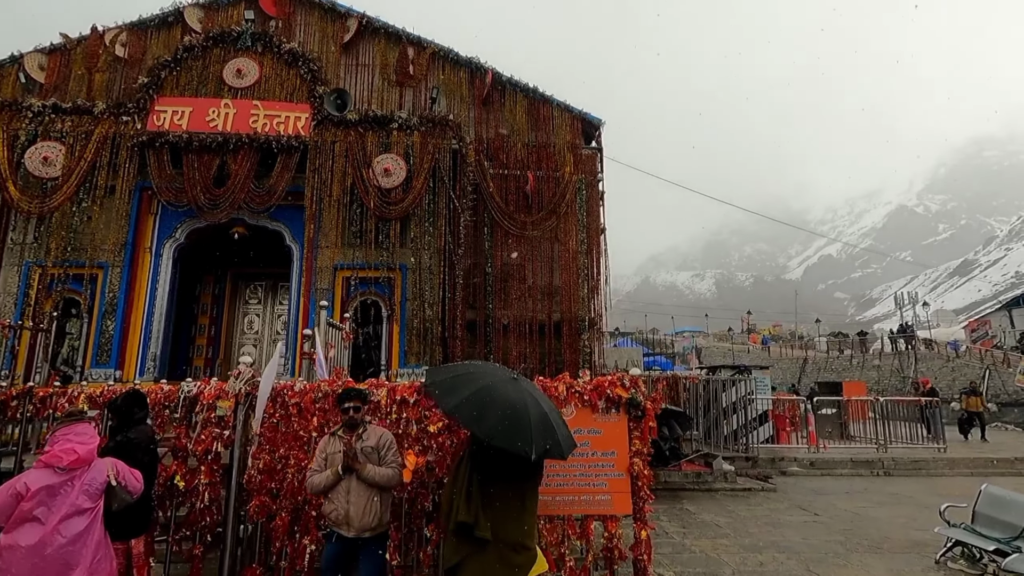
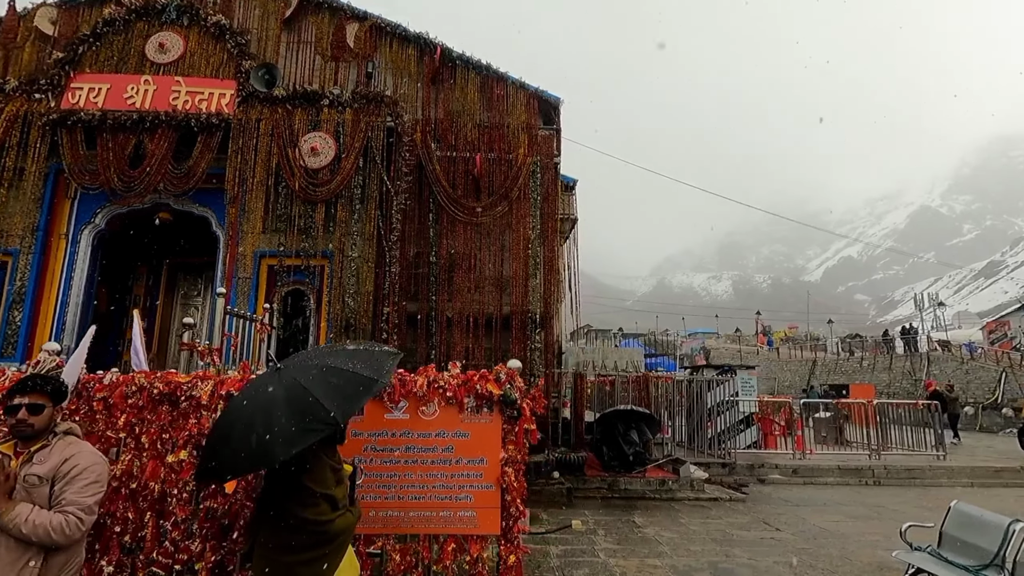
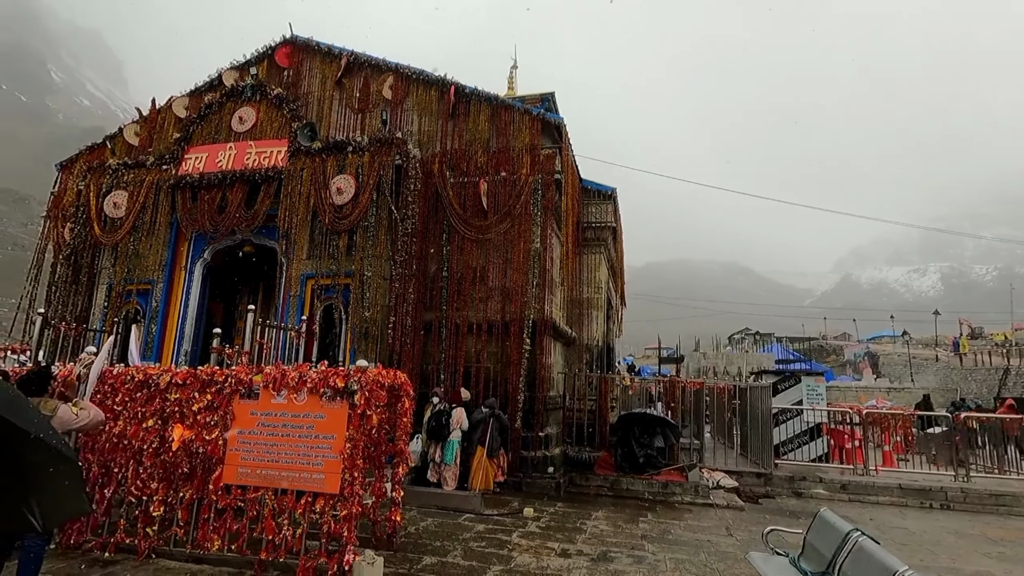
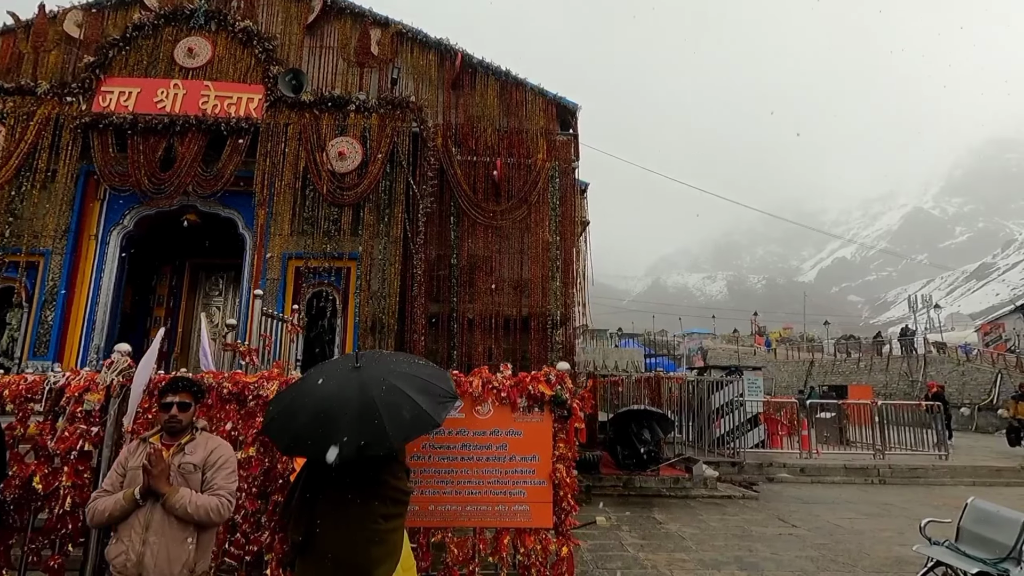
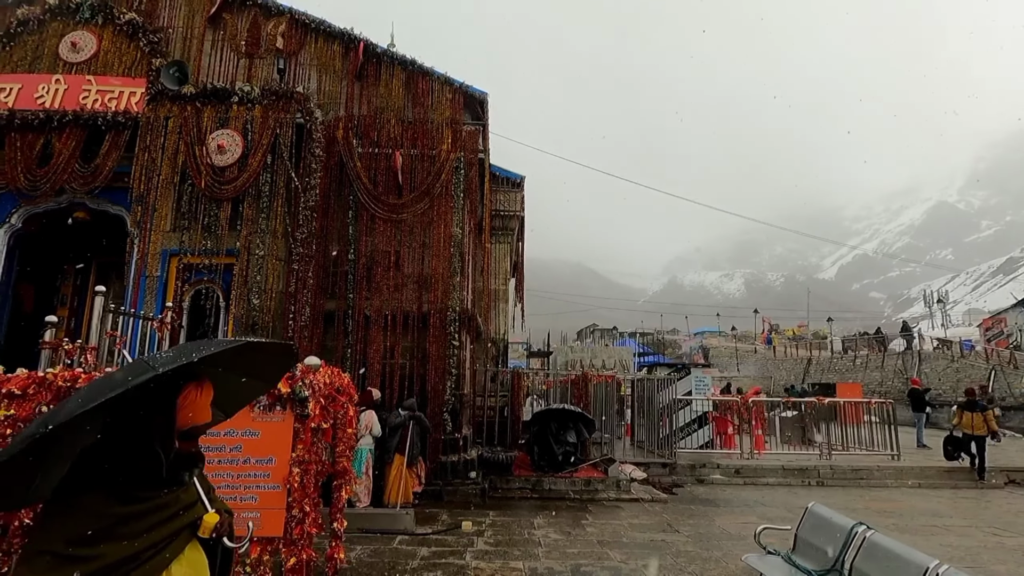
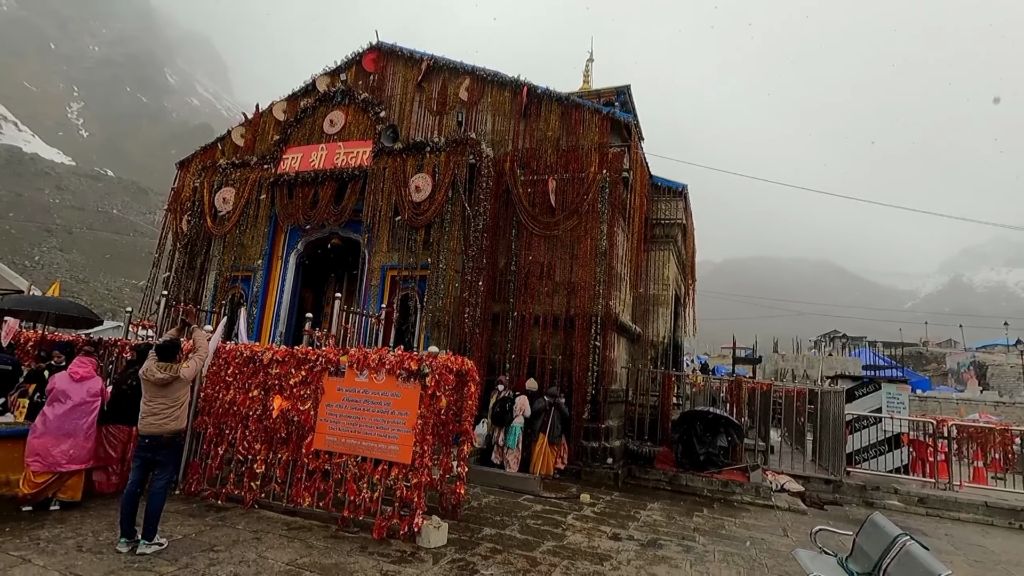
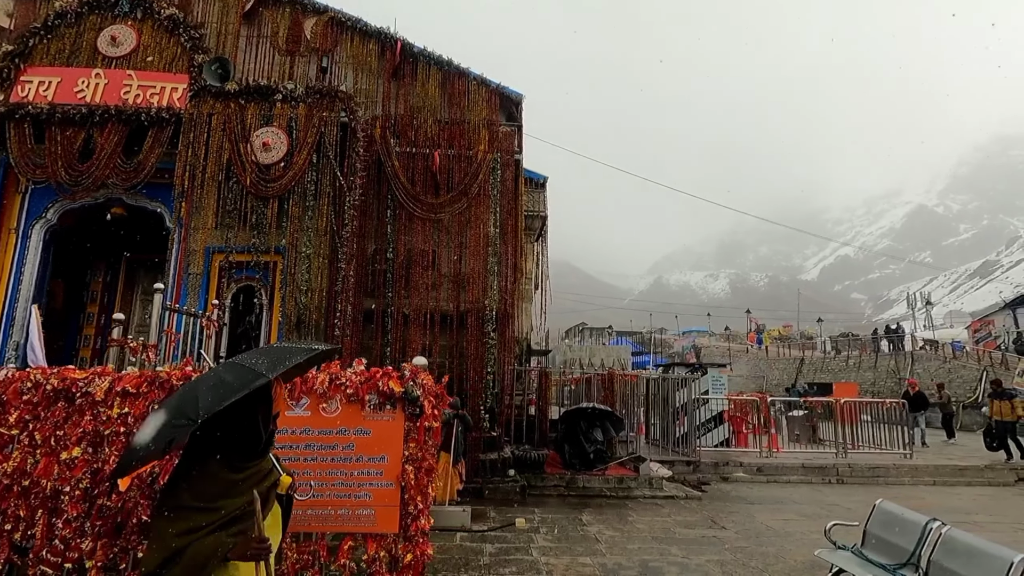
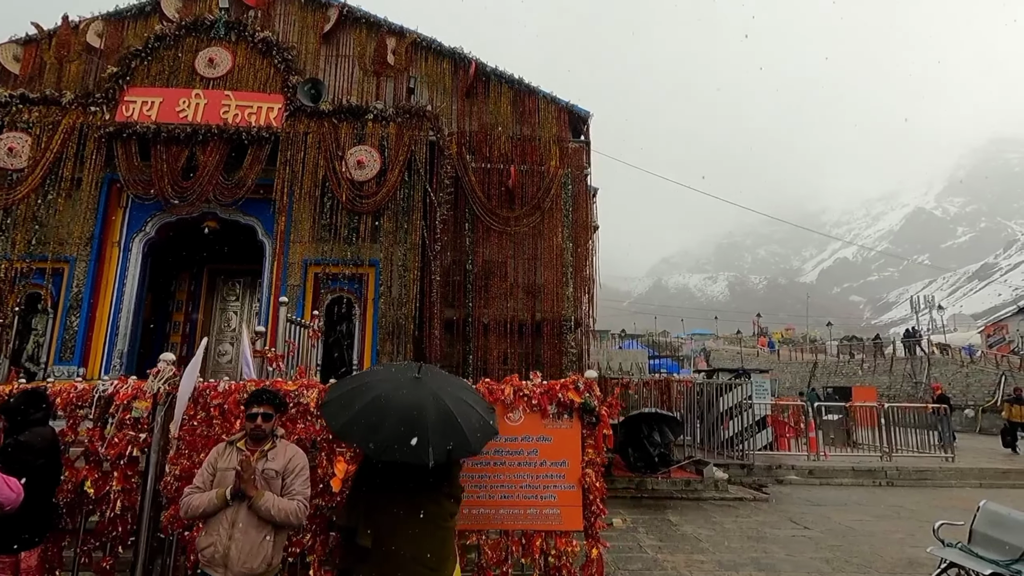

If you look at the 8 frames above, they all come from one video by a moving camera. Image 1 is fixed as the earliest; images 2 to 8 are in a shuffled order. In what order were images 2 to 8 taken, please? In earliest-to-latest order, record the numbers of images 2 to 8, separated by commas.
8, 4, 2, 7, 5, 3, 6
